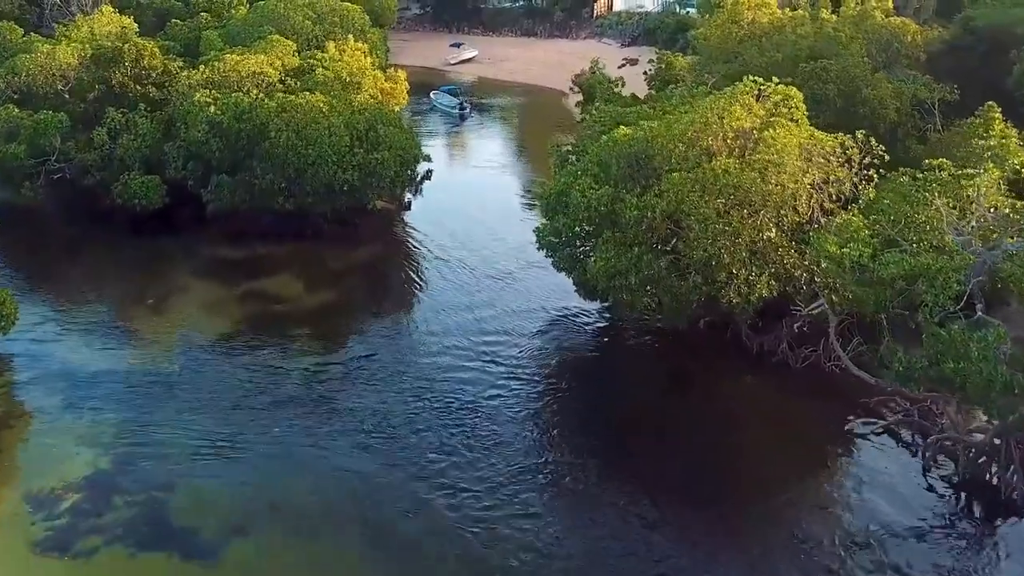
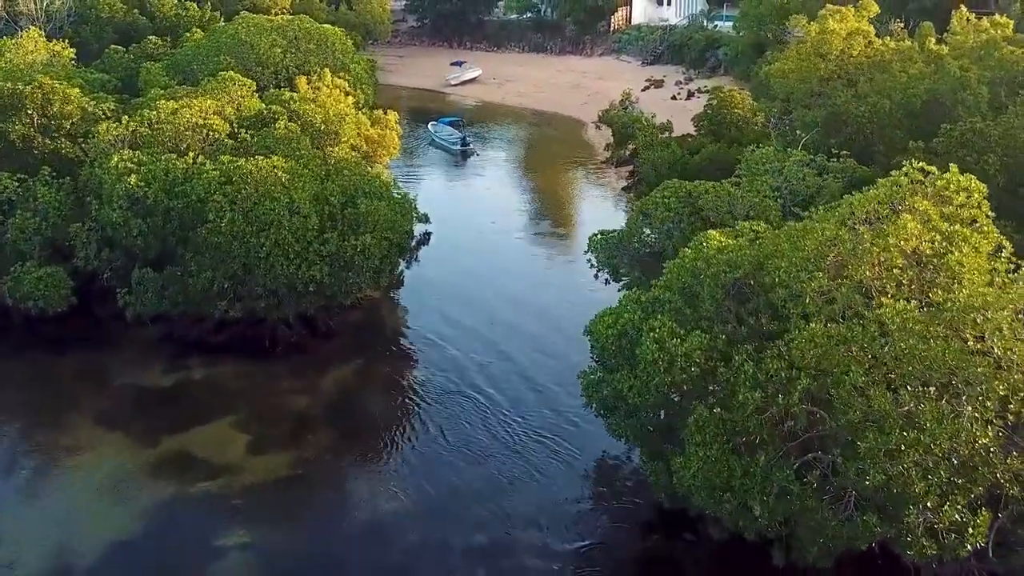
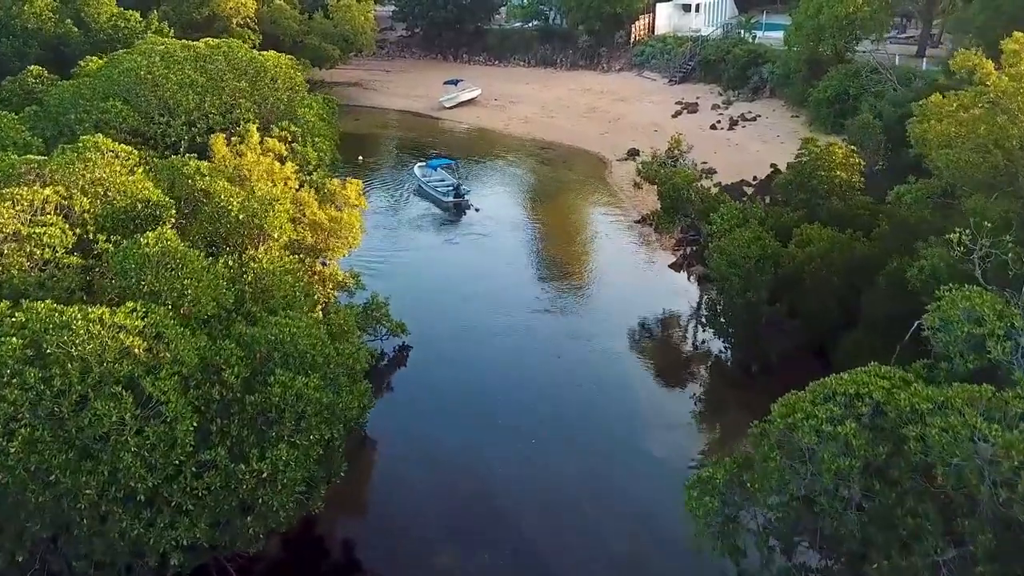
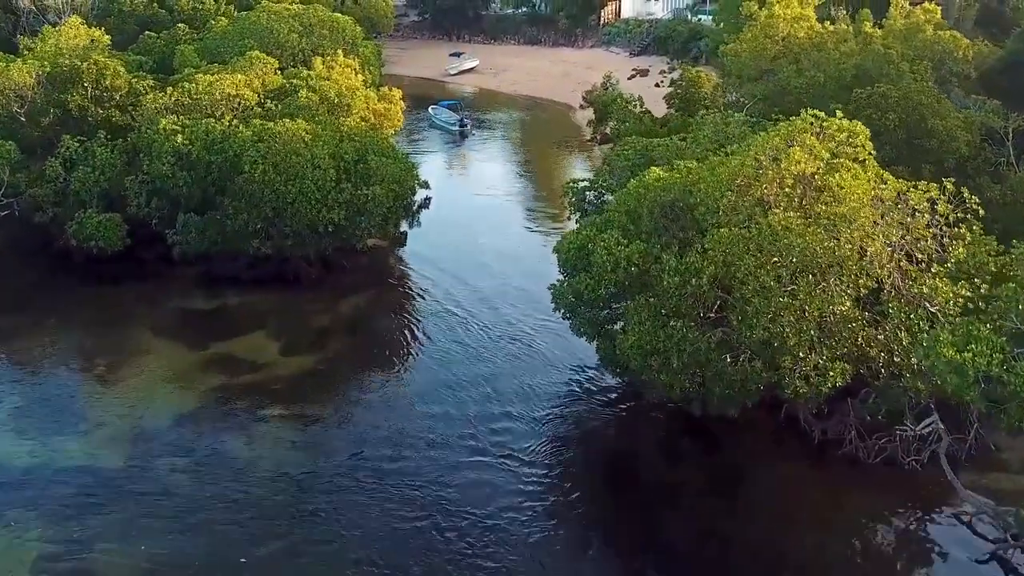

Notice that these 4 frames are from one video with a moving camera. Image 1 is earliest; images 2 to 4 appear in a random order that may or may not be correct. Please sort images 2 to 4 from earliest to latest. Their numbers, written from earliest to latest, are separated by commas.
4, 2, 3
